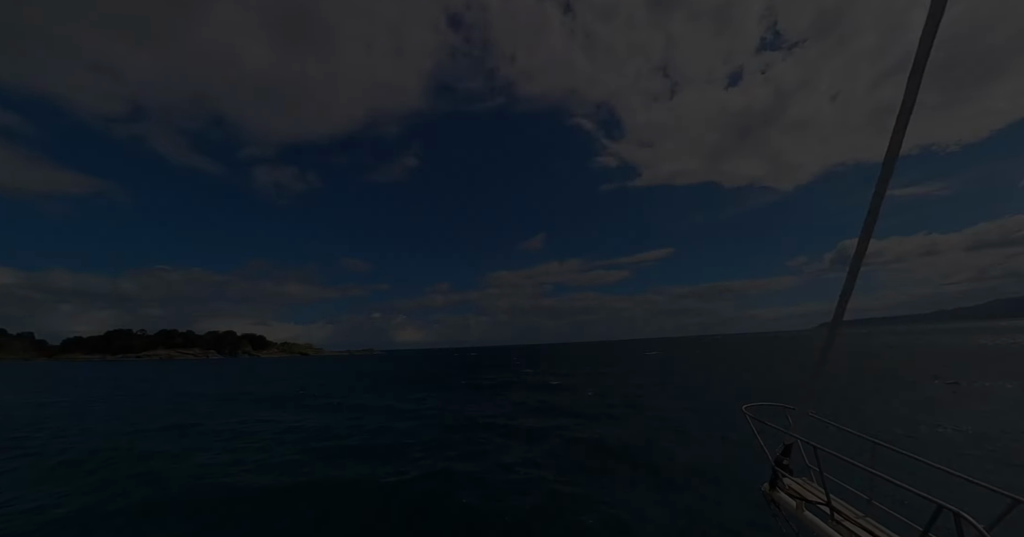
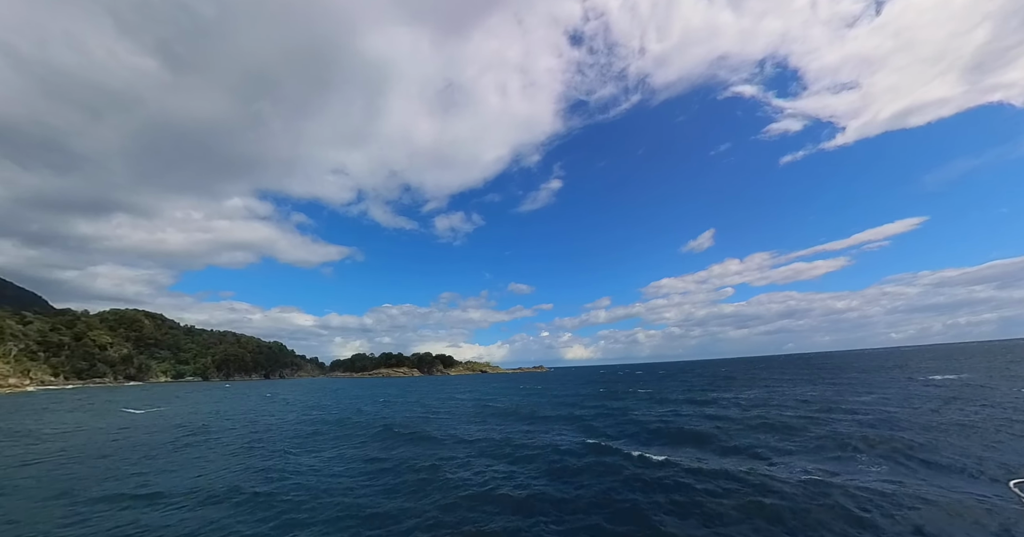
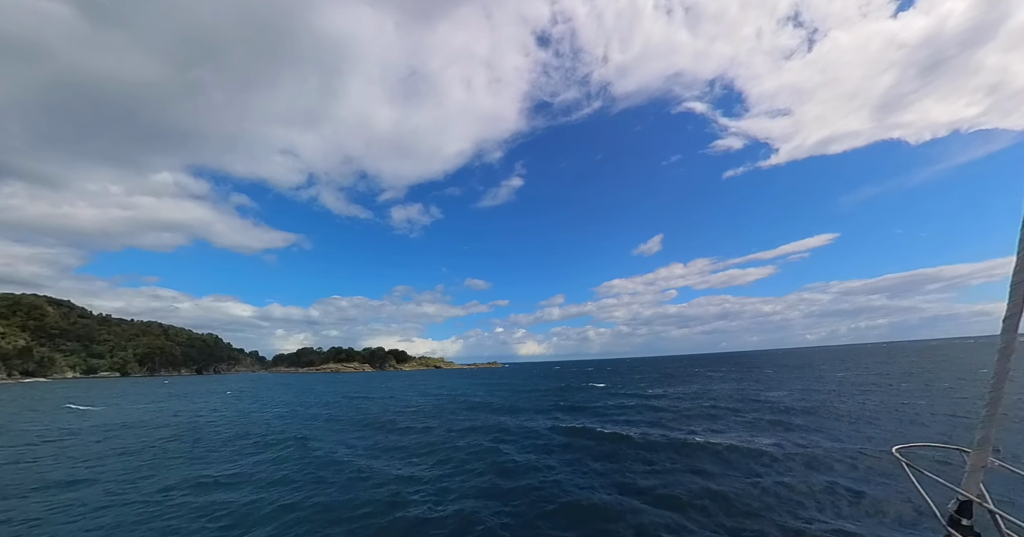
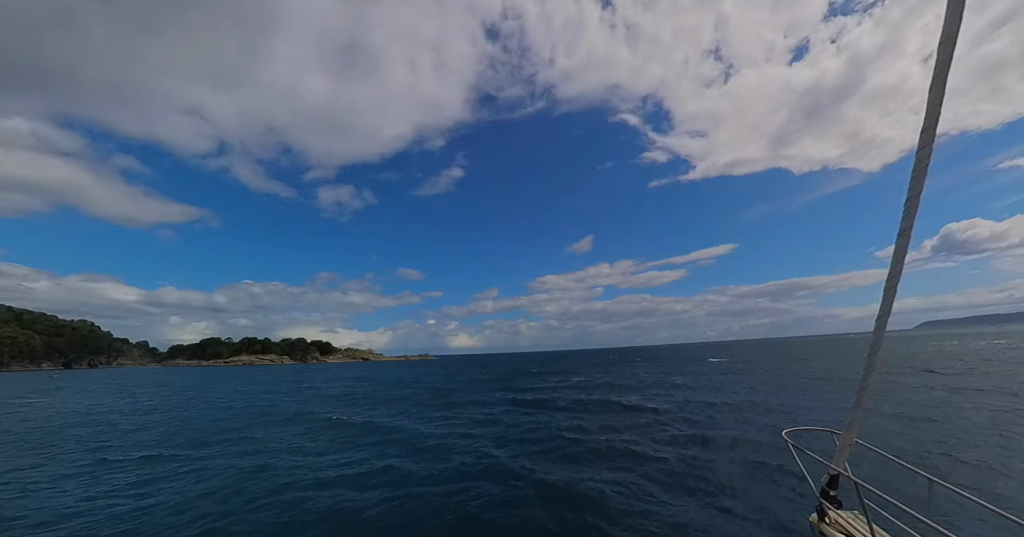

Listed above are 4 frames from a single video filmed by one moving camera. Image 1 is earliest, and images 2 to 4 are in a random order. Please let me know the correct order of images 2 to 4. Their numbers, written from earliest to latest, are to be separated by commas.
4, 3, 2
